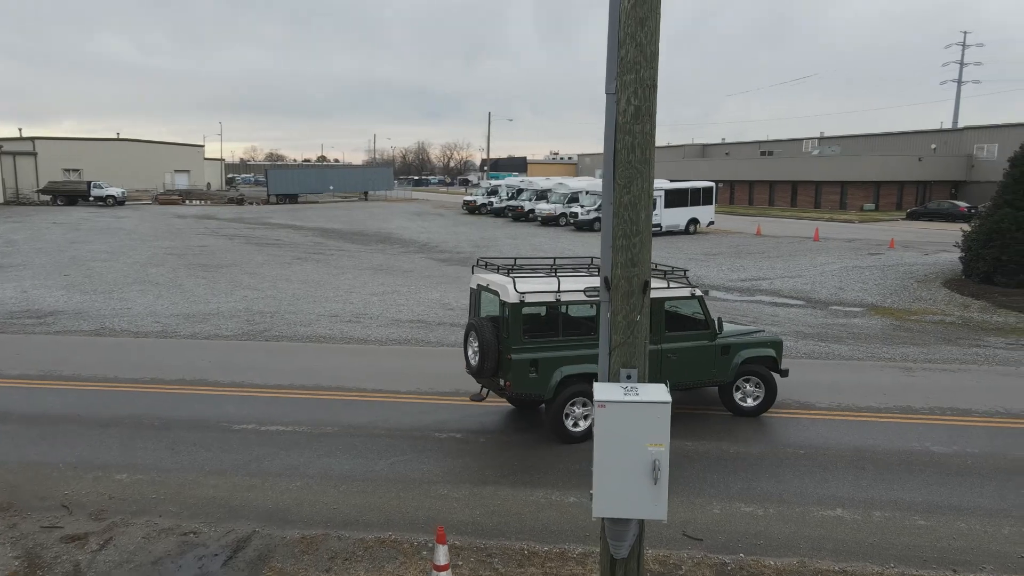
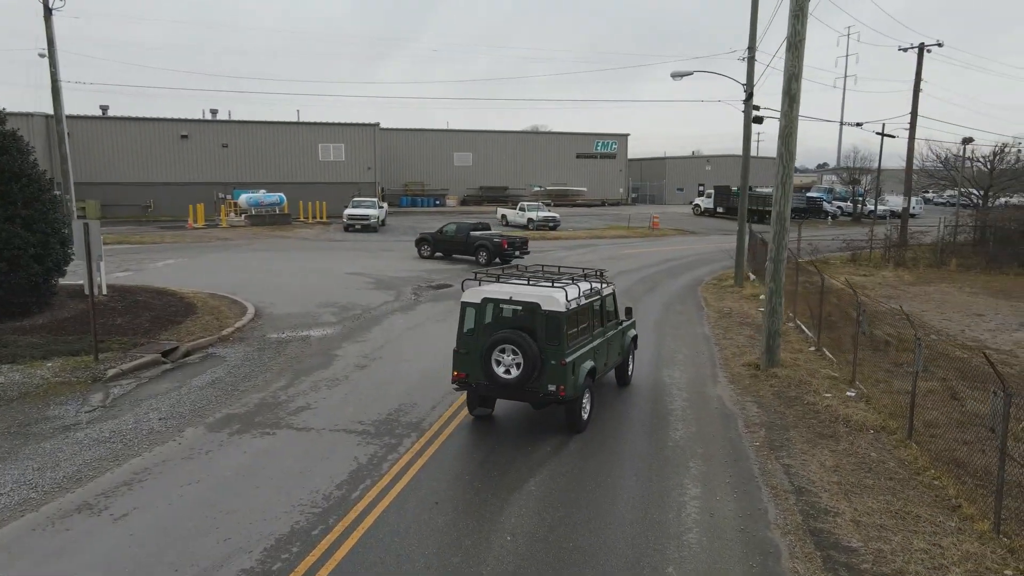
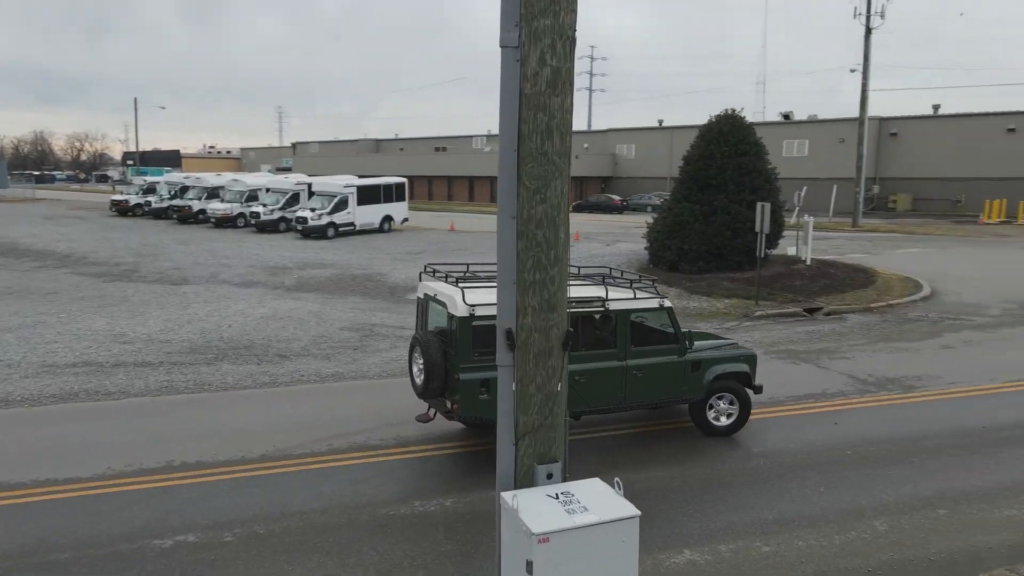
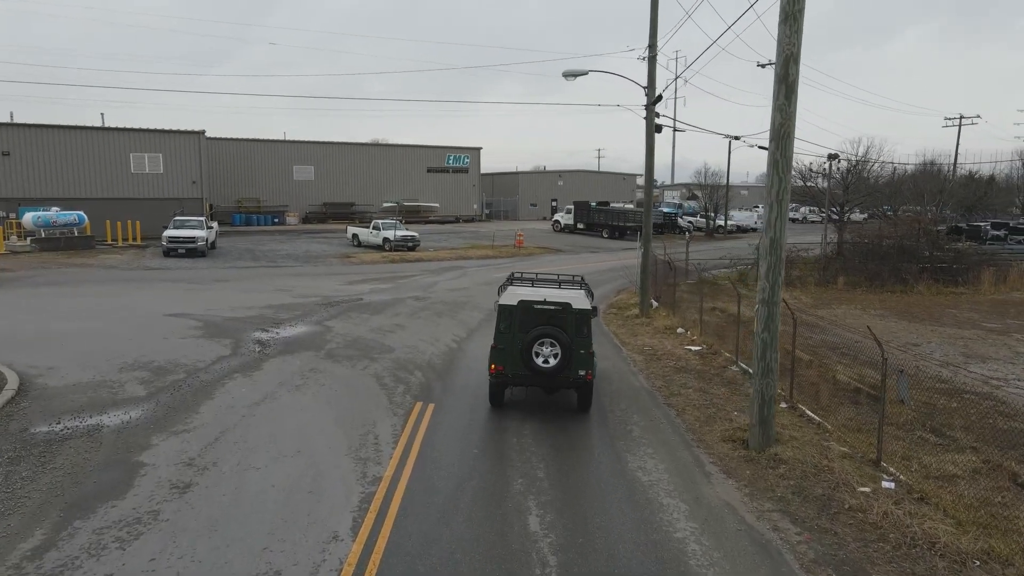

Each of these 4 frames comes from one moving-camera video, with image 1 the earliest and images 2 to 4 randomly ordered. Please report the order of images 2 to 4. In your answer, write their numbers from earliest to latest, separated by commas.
3, 2, 4
